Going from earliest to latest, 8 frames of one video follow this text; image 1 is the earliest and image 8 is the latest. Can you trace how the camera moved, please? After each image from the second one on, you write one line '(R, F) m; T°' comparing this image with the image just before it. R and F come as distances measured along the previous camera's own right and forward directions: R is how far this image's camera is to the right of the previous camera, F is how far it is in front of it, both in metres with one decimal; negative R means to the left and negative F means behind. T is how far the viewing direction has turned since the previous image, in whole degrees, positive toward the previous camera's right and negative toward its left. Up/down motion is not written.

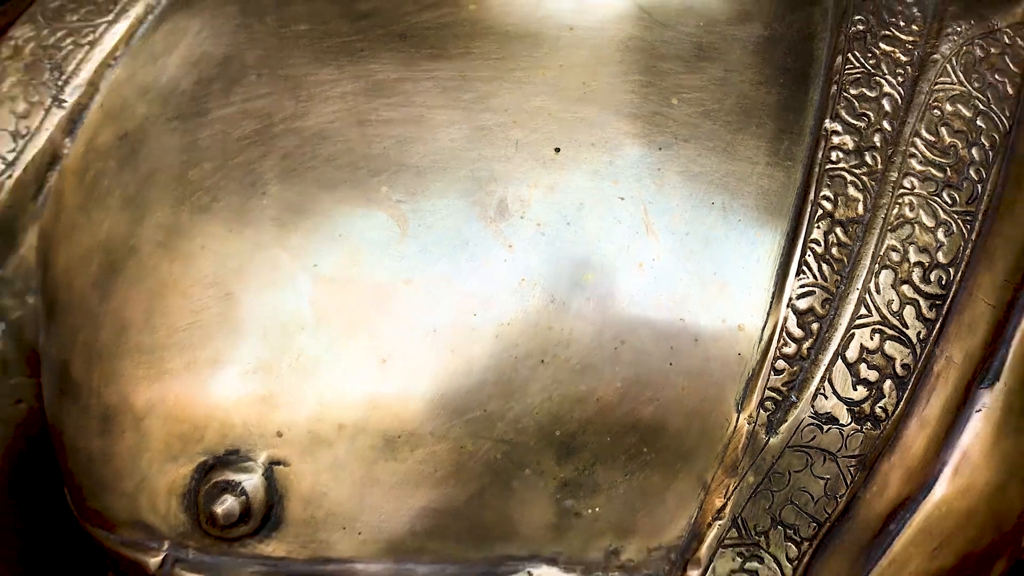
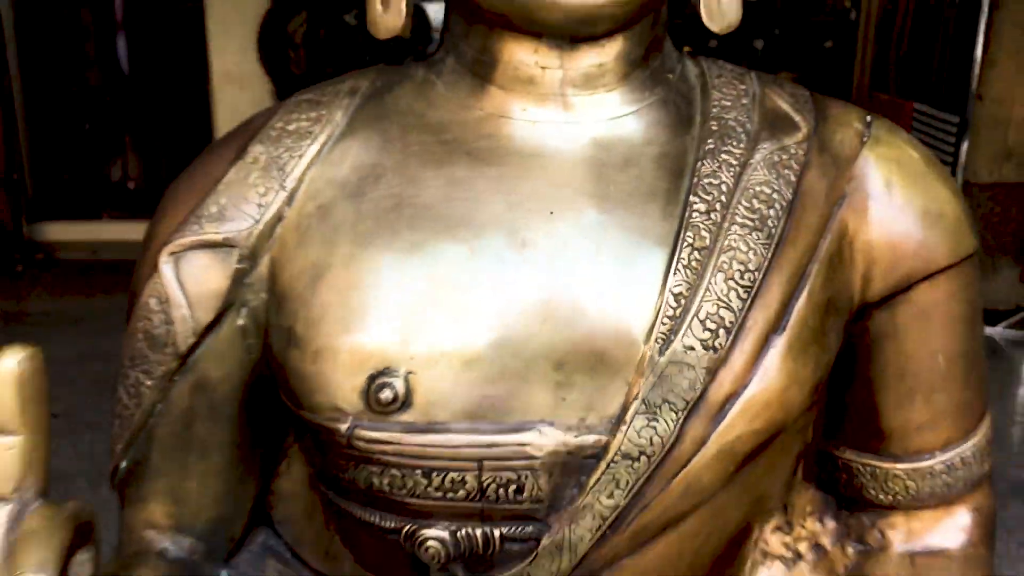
(0.0, -0.2) m; +1°
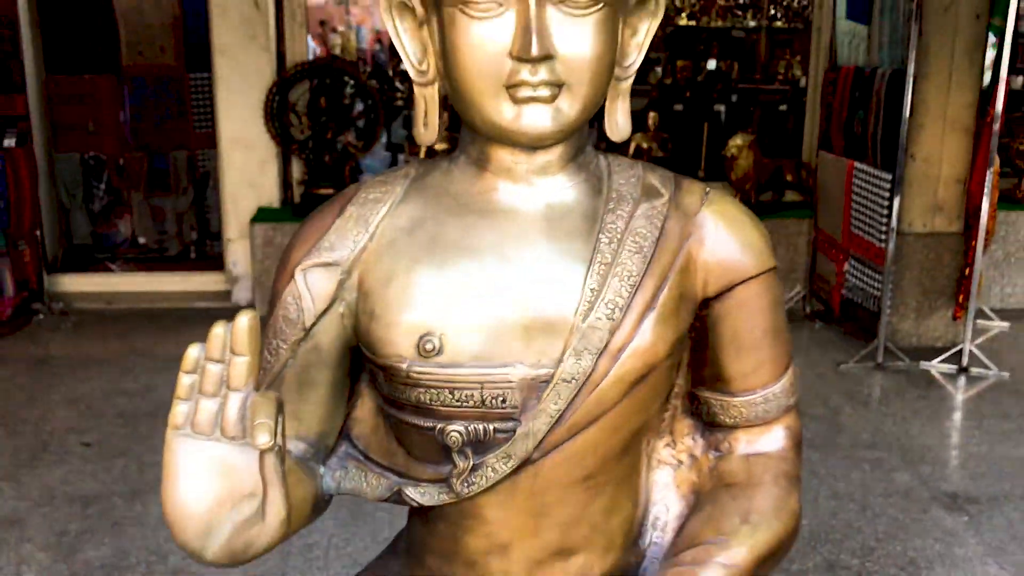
(0.0, -0.3) m; +1°
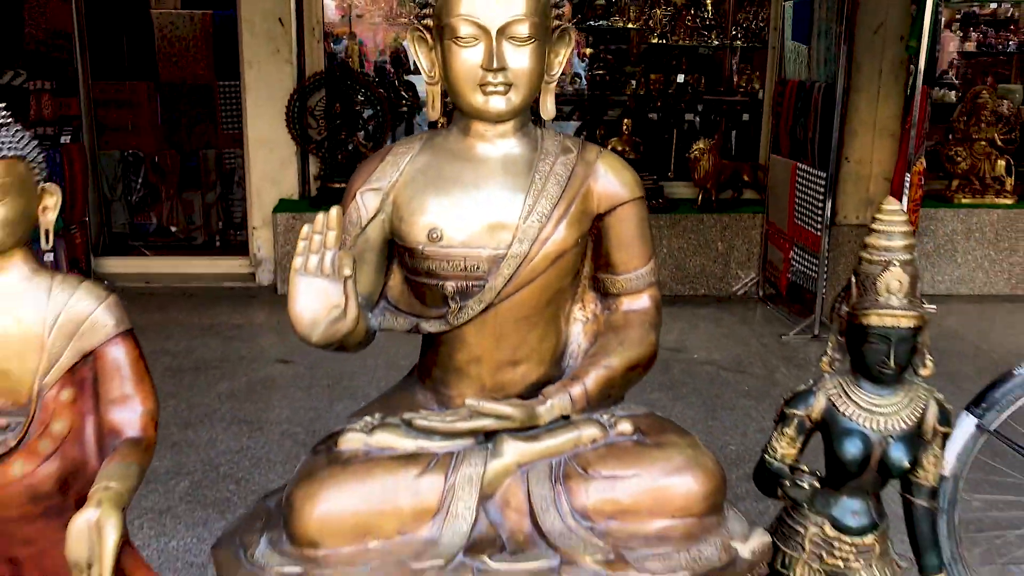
(0.0, -0.6) m; 0°
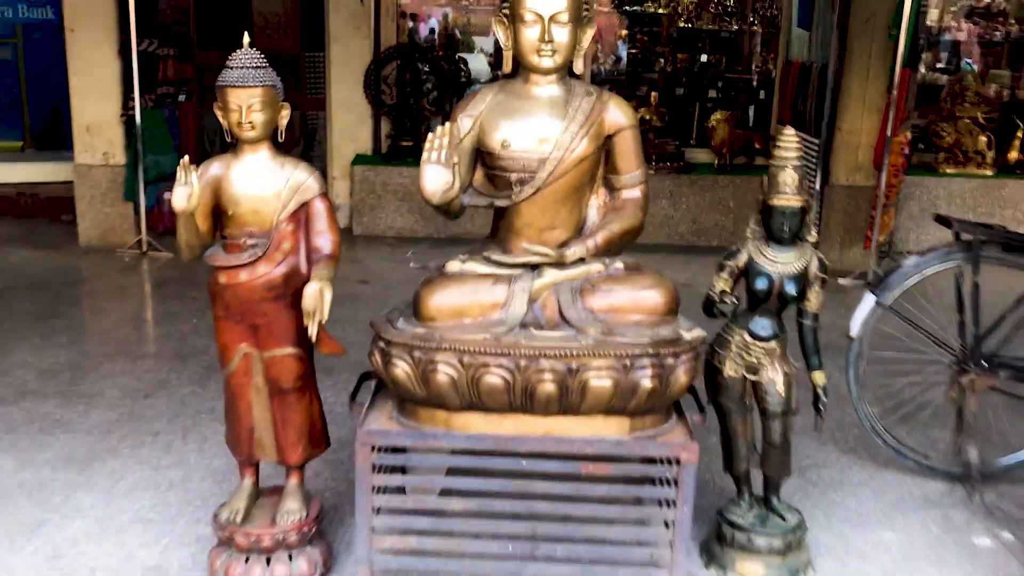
(0.0, -0.8) m; -2°
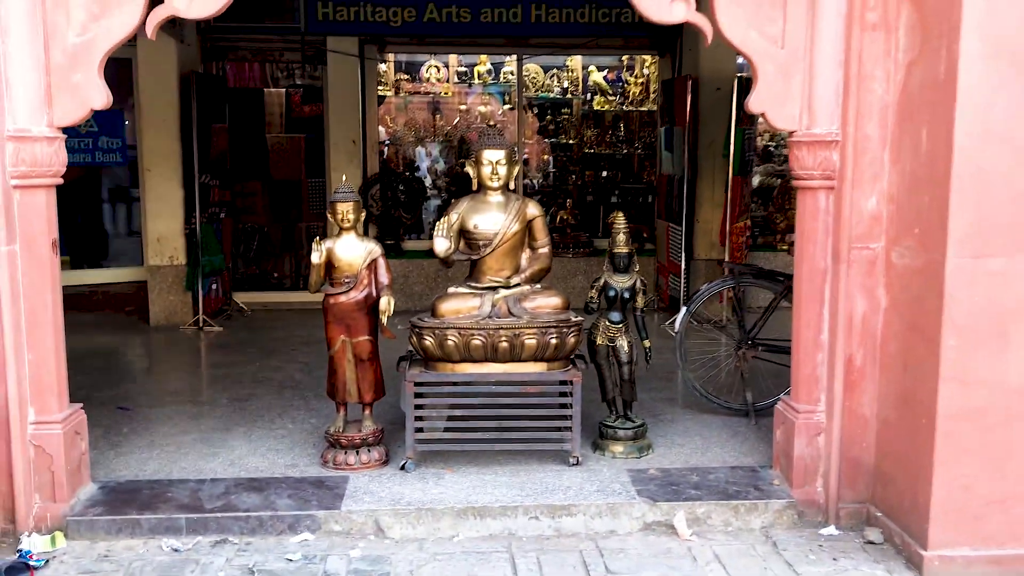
(-0.1, -1.9) m; +4°
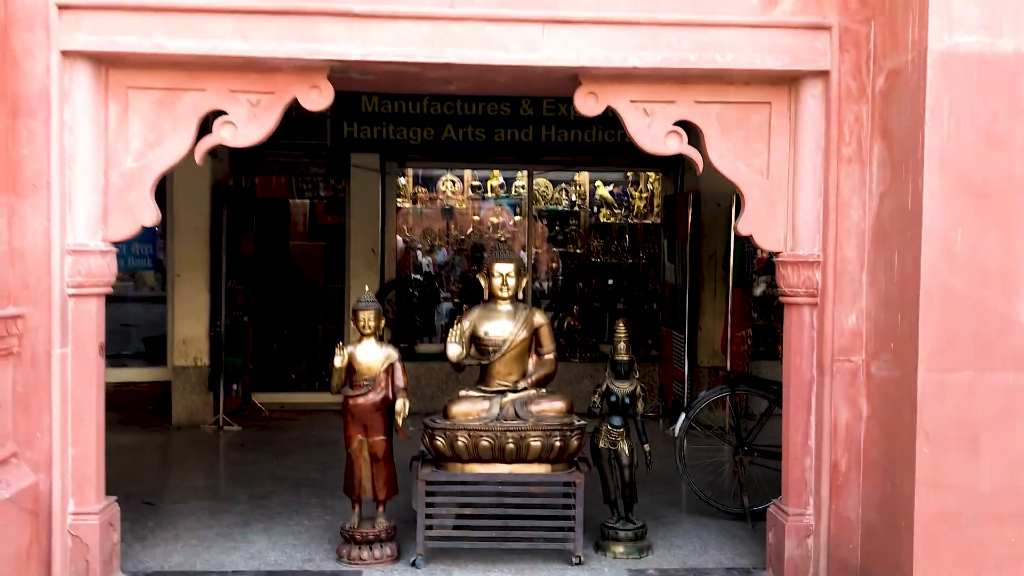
(0.0, -0.3) m; -1°
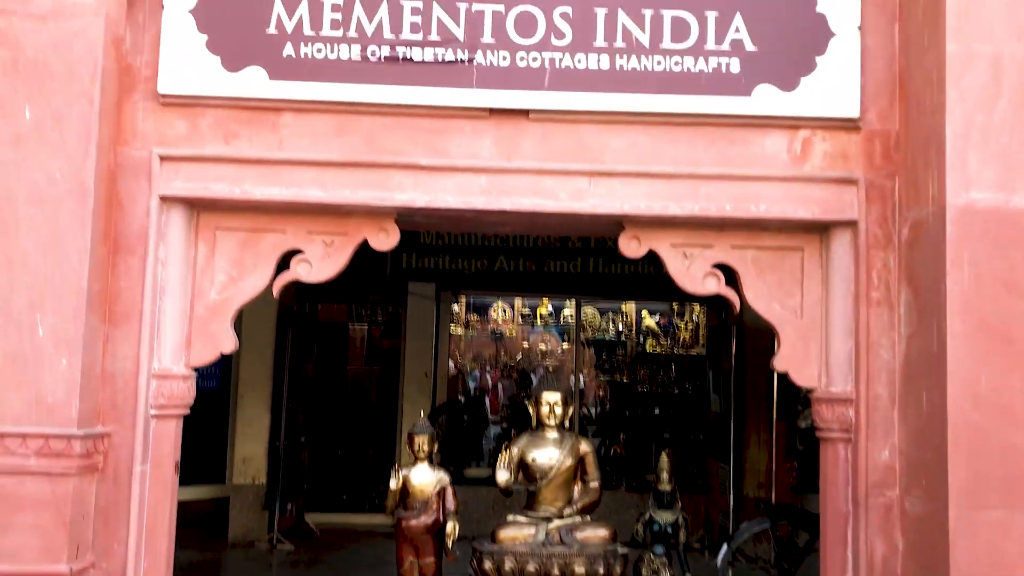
(0.0, -0.3) m; -3°
